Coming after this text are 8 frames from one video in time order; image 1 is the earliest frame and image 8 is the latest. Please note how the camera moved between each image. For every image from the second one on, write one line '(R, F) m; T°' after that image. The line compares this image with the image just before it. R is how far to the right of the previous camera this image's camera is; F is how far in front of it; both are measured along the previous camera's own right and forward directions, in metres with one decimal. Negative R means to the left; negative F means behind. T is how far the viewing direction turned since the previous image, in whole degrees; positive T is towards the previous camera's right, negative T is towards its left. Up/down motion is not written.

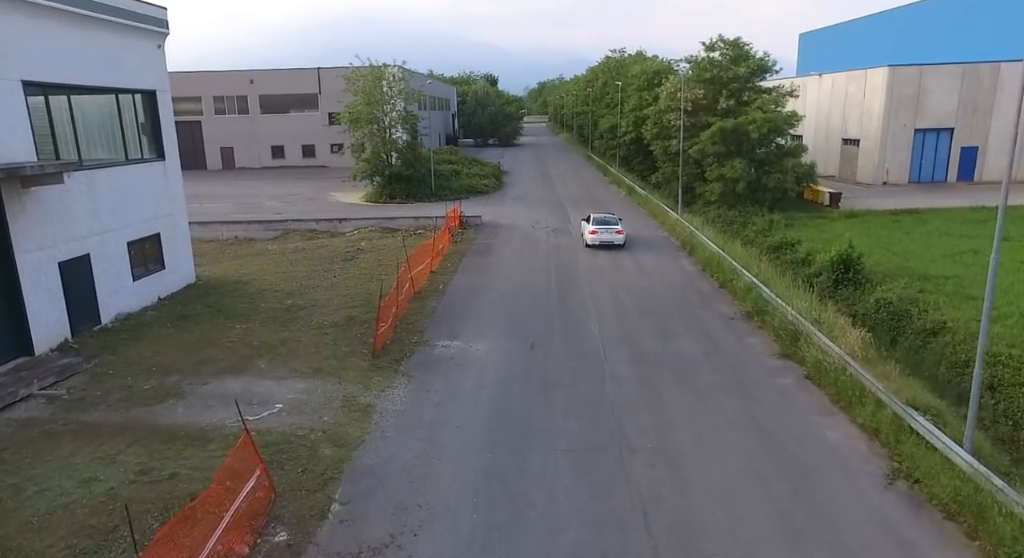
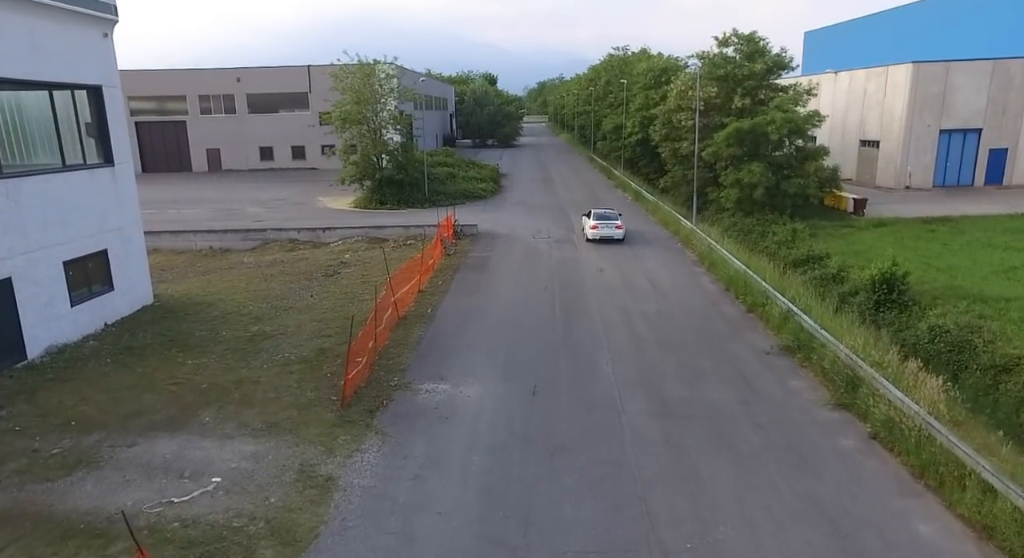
(0.0, +2.4) m; 0°
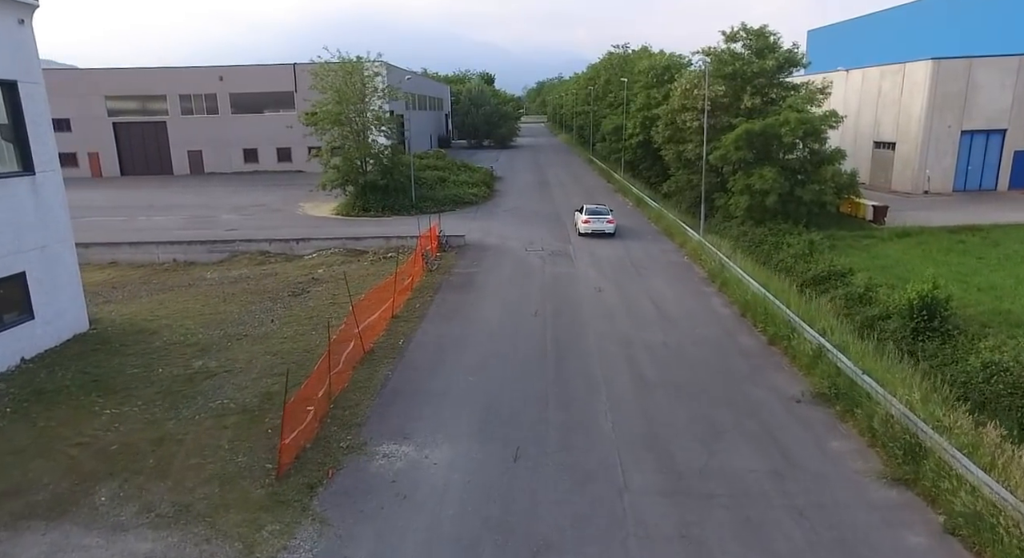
(+0.3, +2.3) m; 0°
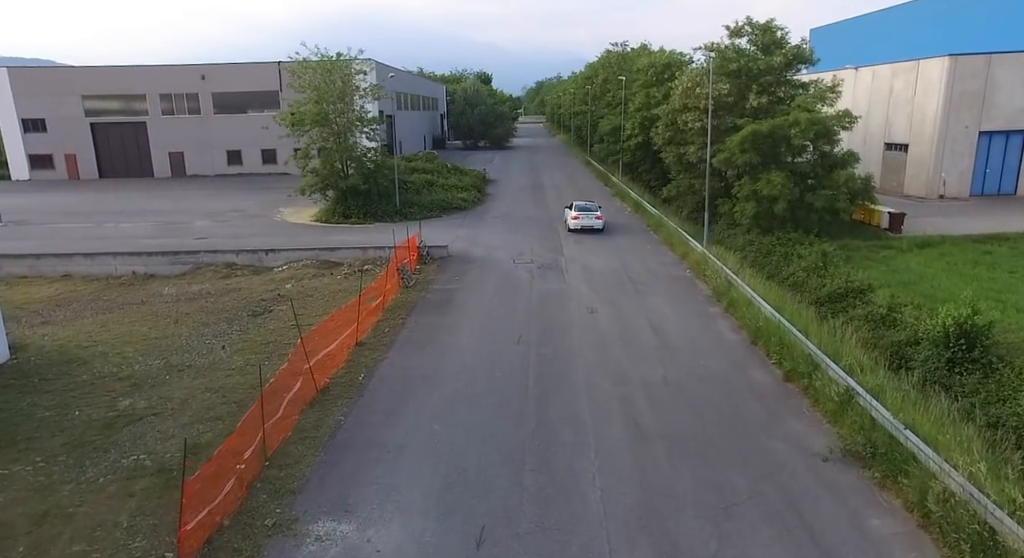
(+0.4, +2.0) m; 0°
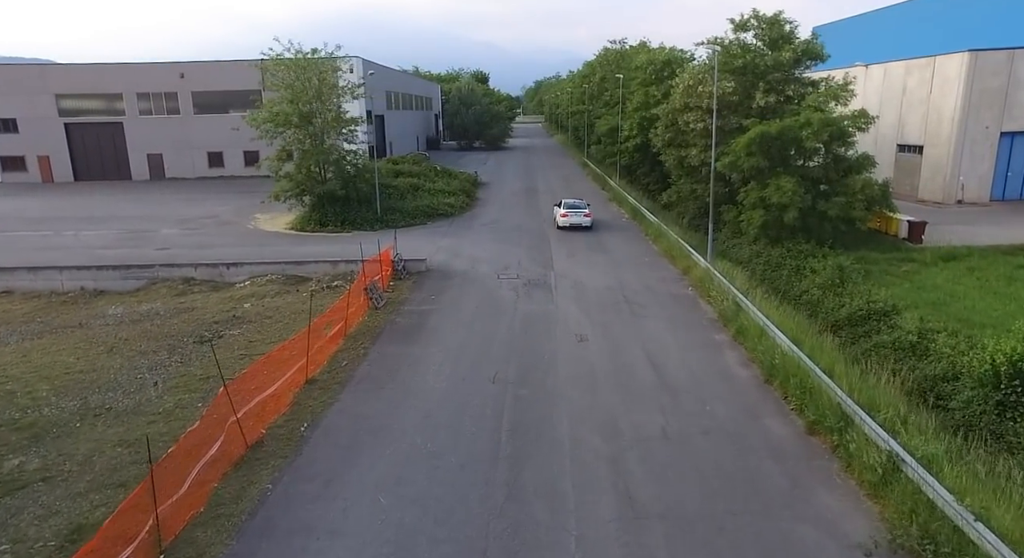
(+0.5, +2.1) m; 0°
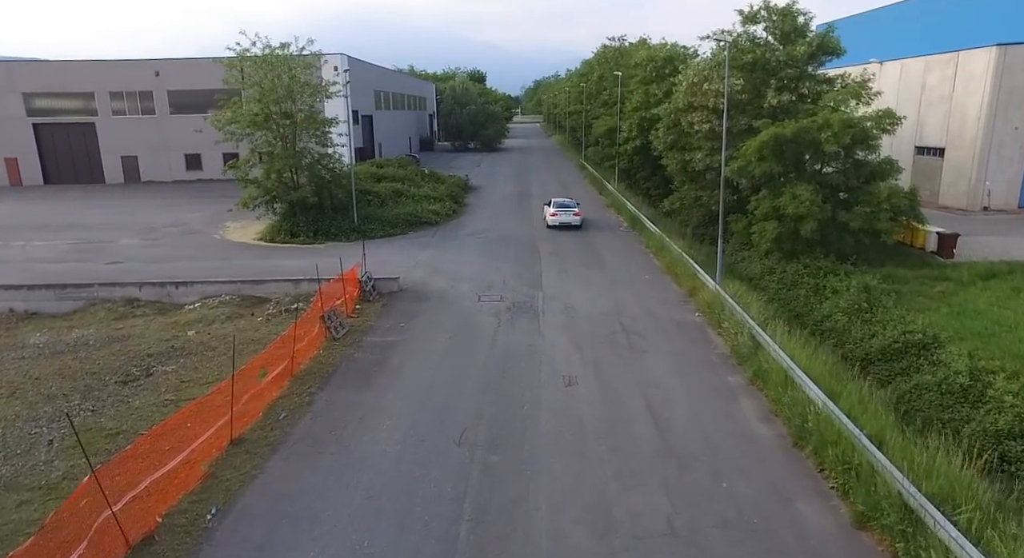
(+0.4, +2.4) m; 0°
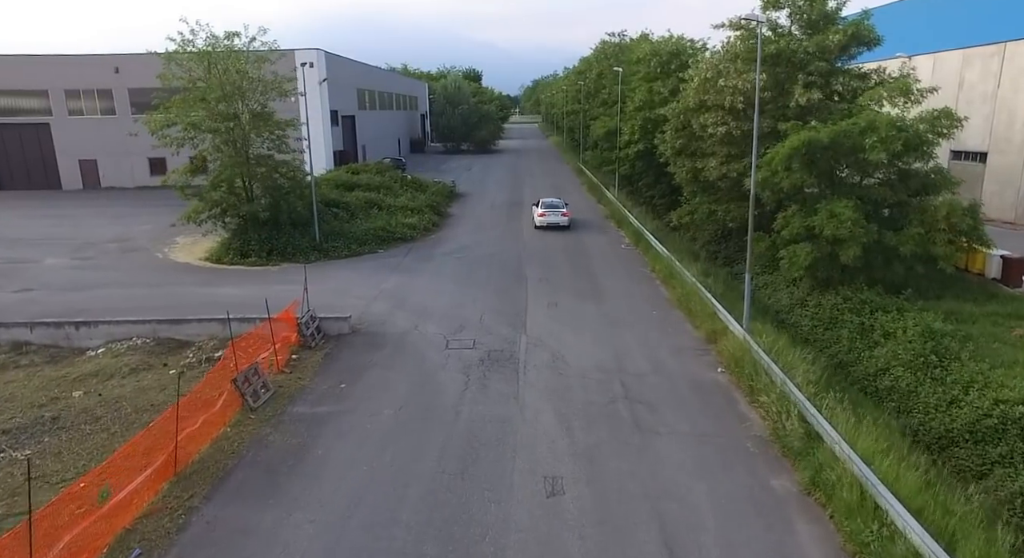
(+0.5, +3.5) m; 0°
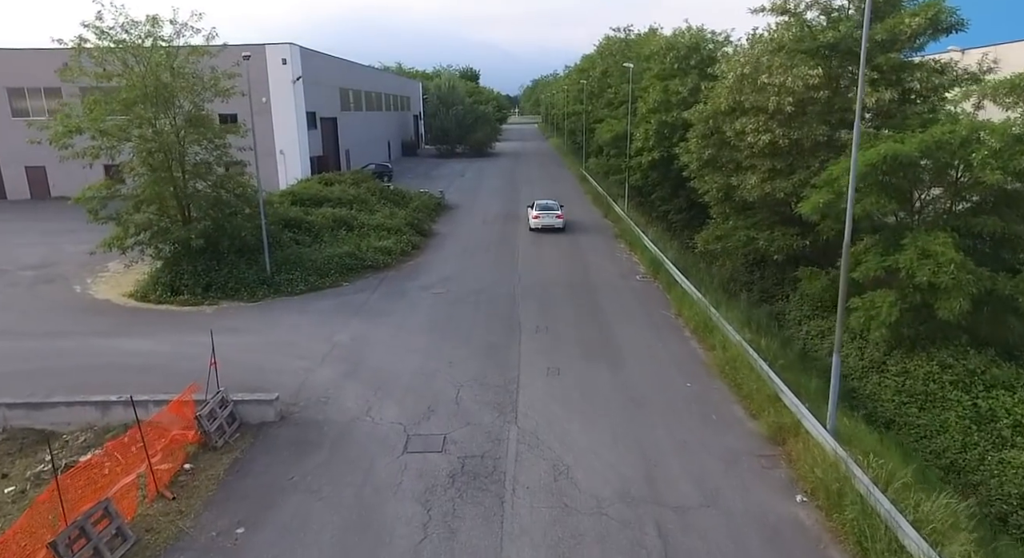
(+0.2, +4.2) m; 0°
